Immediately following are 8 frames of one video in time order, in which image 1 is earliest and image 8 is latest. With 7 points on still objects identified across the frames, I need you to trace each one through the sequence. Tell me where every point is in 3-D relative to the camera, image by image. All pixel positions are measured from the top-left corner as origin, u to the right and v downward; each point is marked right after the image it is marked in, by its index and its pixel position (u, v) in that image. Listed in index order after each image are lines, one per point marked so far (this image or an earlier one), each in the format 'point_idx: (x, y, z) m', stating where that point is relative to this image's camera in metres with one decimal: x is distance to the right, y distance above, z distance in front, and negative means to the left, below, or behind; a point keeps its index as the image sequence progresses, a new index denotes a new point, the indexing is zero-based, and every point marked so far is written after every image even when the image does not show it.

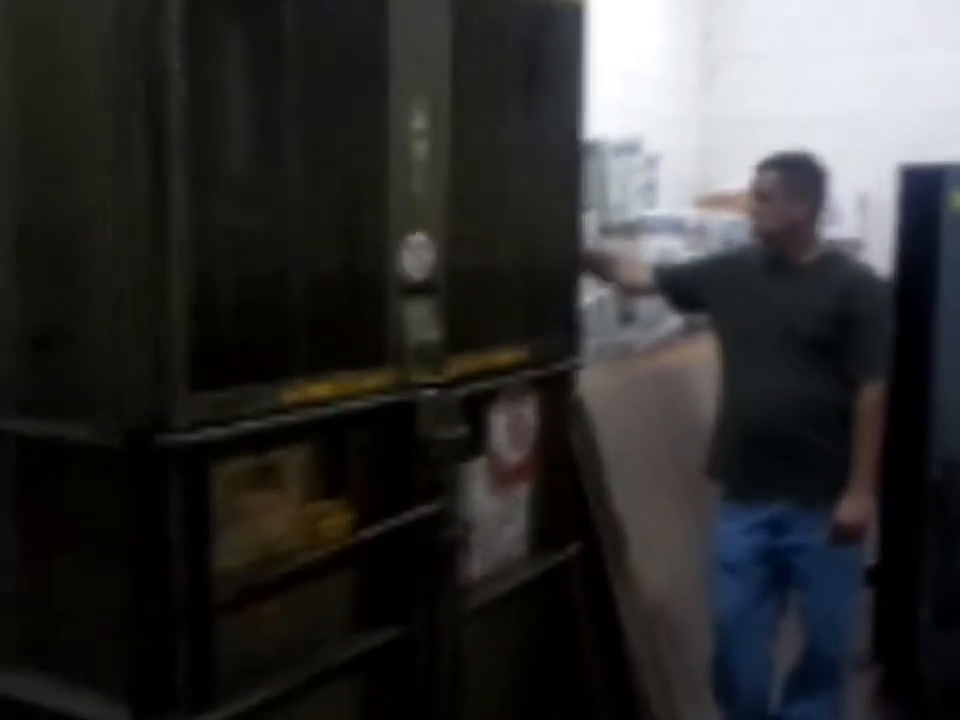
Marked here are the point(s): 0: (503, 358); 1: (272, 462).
0: (+0.1, 0.0, +3.4) m
1: (-0.4, -0.2, +2.8) m
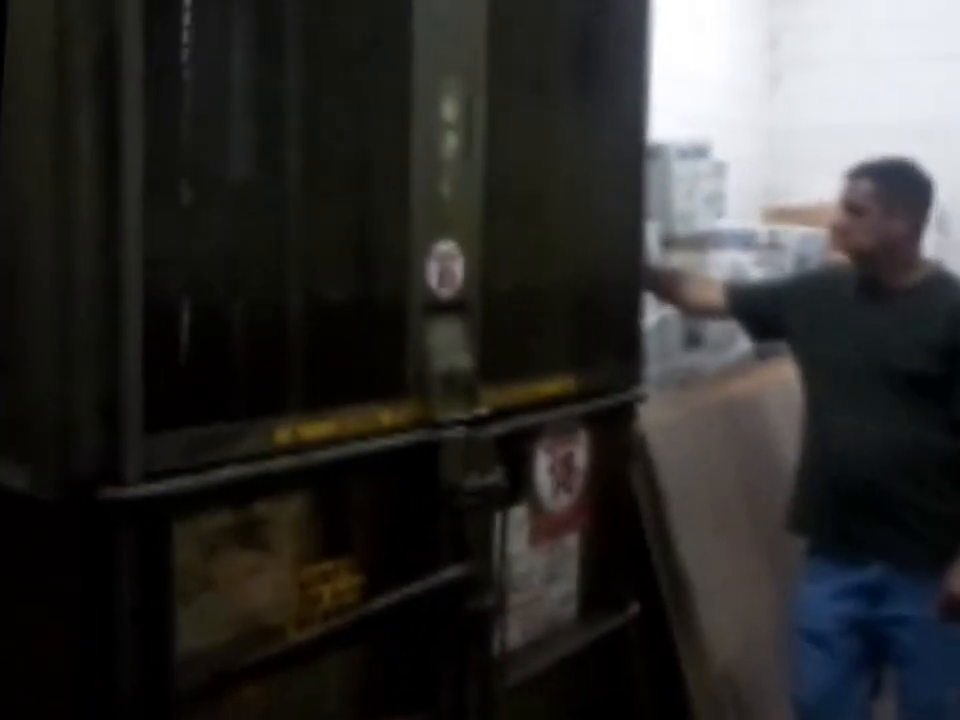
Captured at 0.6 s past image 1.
0: (+0.1, -0.1, +2.9) m
1: (-0.3, -0.2, +2.3) m
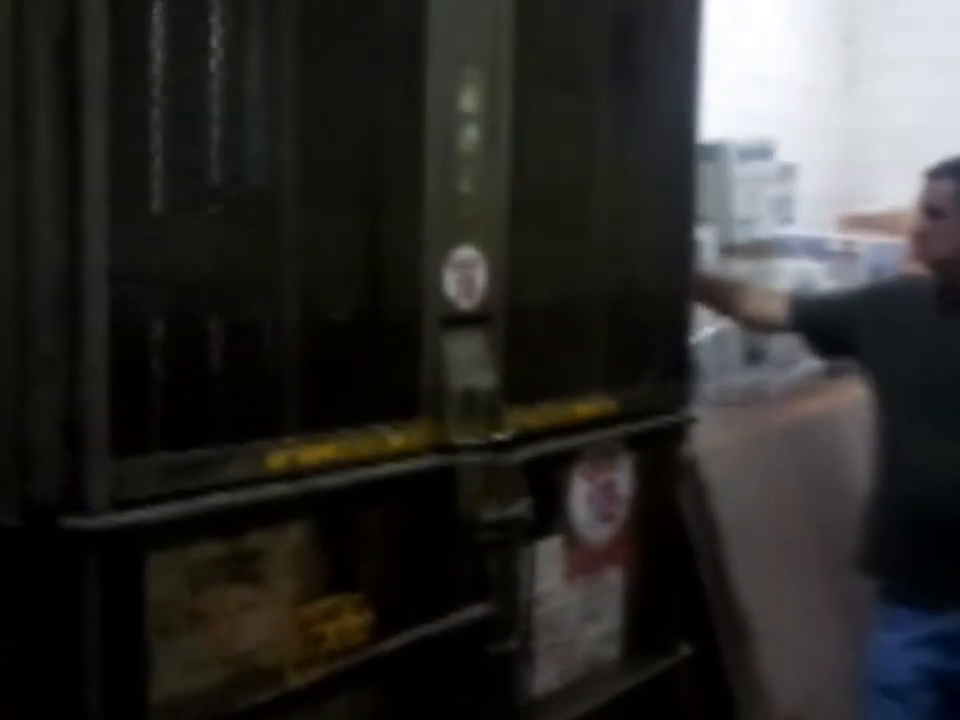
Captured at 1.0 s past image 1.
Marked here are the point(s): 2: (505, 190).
0: (+0.2, -0.1, +2.6) m
1: (-0.3, -0.3, +2.1) m
2: (0.0, +0.3, +2.4) m
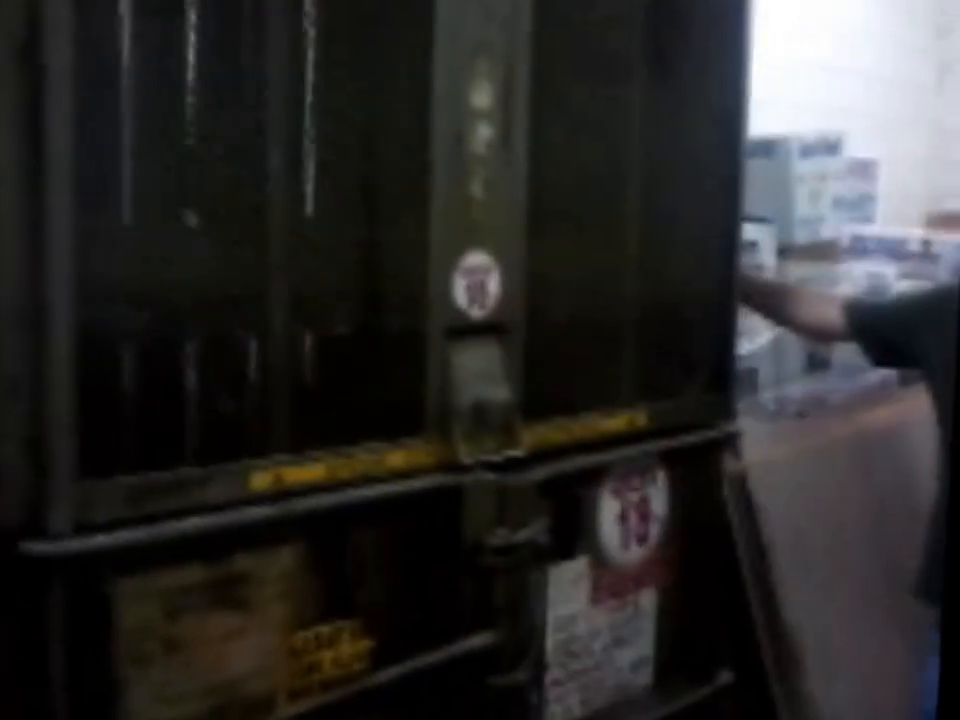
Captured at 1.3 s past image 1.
0: (+0.2, -0.1, +2.5) m
1: (-0.3, -0.3, +2.0) m
2: (+0.1, +0.3, +2.3) m
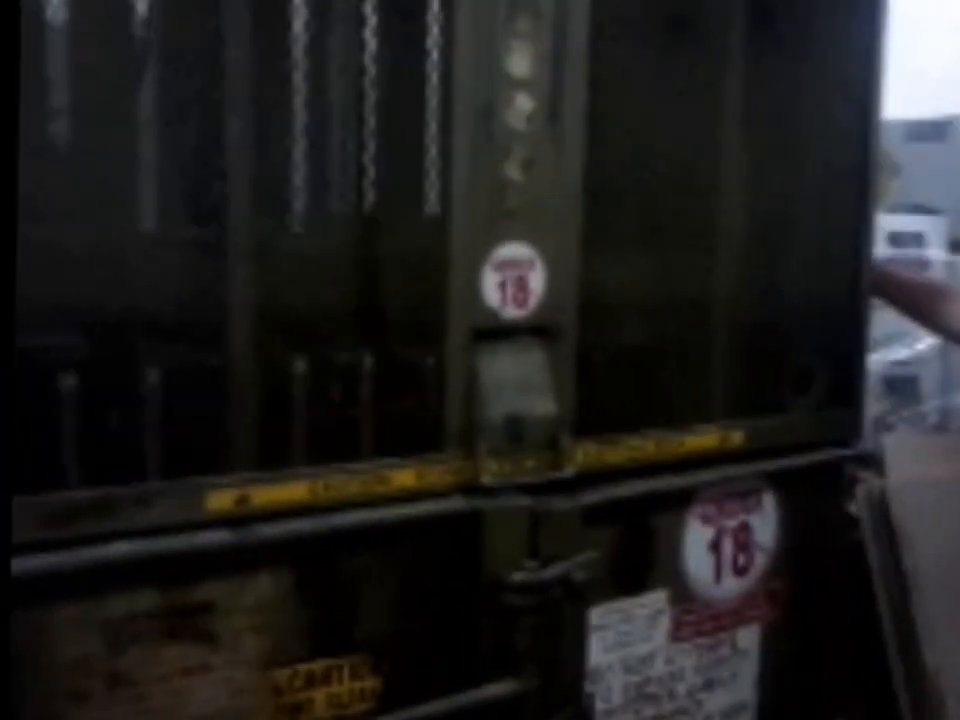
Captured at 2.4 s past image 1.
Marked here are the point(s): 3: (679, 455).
0: (+0.3, -0.1, +2.1) m
1: (-0.3, -0.3, +1.7) m
2: (+0.1, +0.2, +2.0) m
3: (+0.3, -0.1, +2.1) m
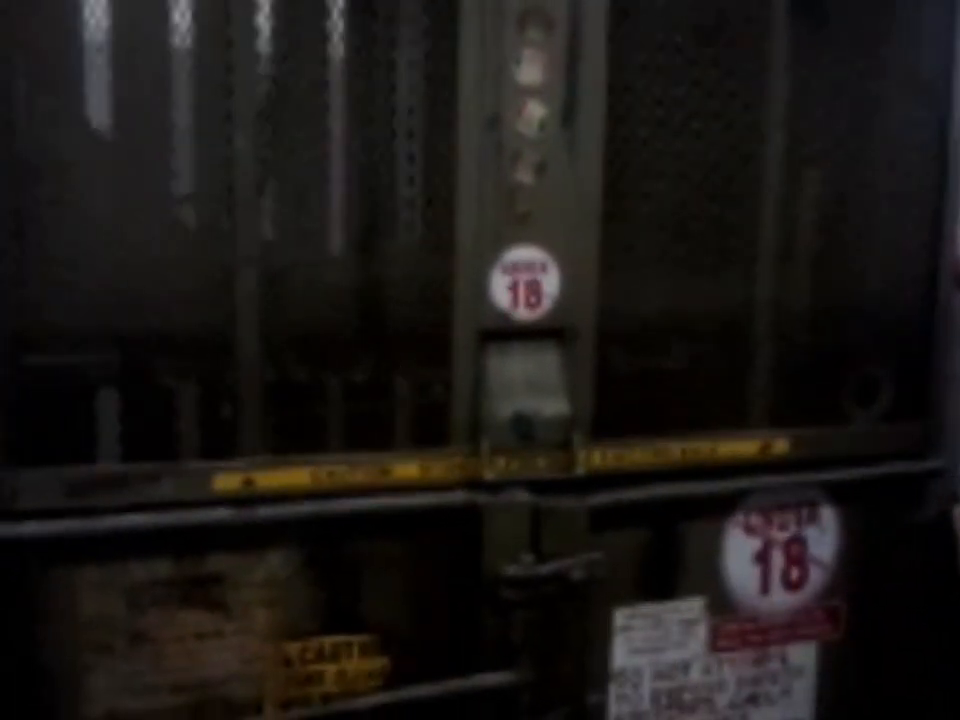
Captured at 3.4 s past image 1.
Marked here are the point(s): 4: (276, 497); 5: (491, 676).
0: (+0.4, -0.1, +2.1) m
1: (-0.3, -0.3, +1.9) m
2: (+0.2, +0.2, +2.0) m
3: (+0.3, -0.1, +2.1) m
4: (-0.3, -0.2, +1.9) m
5: (0.0, -0.4, +2.0) m
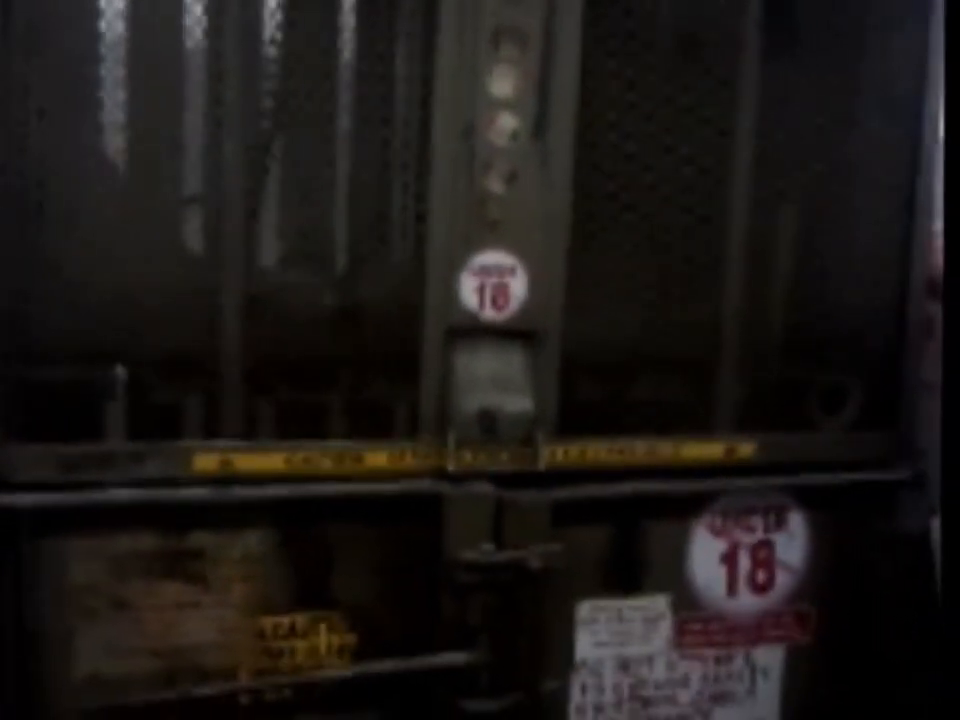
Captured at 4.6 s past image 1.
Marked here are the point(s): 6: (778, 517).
0: (+0.3, -0.1, +2.2) m
1: (-0.4, -0.3, +2.0) m
2: (+0.1, +0.2, +2.1) m
3: (+0.3, -0.2, +2.2) m
4: (-0.3, -0.2, +2.0) m
5: (0.0, -0.4, +2.1) m
6: (+0.4, -0.2, +2.3) m
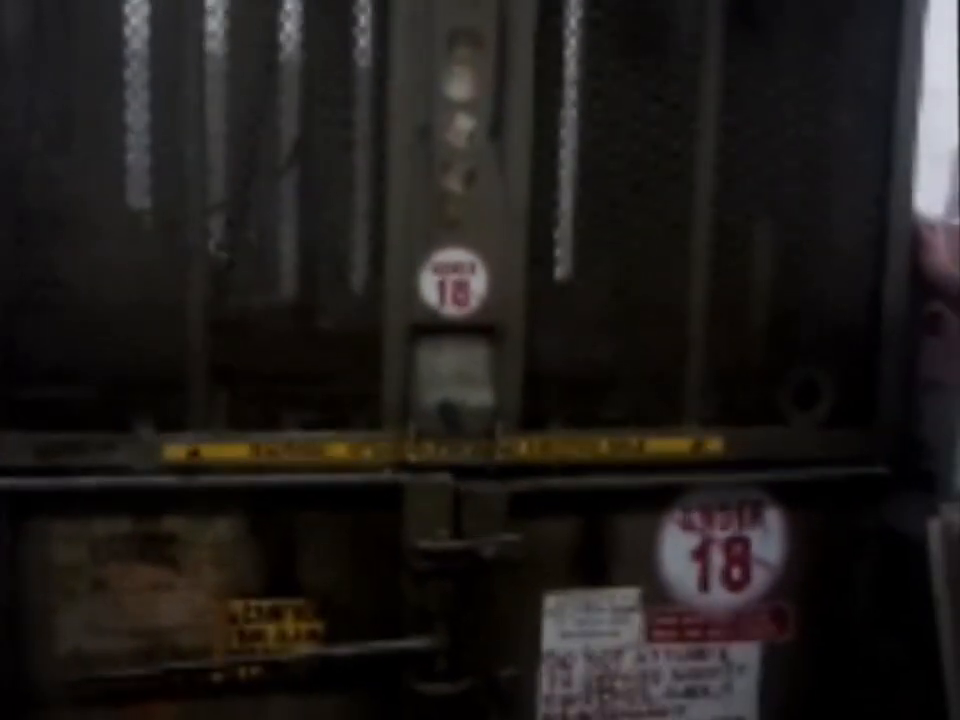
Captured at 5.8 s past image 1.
0: (+0.3, -0.1, +2.2) m
1: (-0.5, -0.2, +2.1) m
2: (+0.1, +0.2, +2.1) m
3: (+0.2, -0.1, +2.2) m
4: (-0.4, -0.2, +2.1) m
5: (-0.1, -0.4, +2.1) m
6: (+0.4, -0.2, +2.3) m
